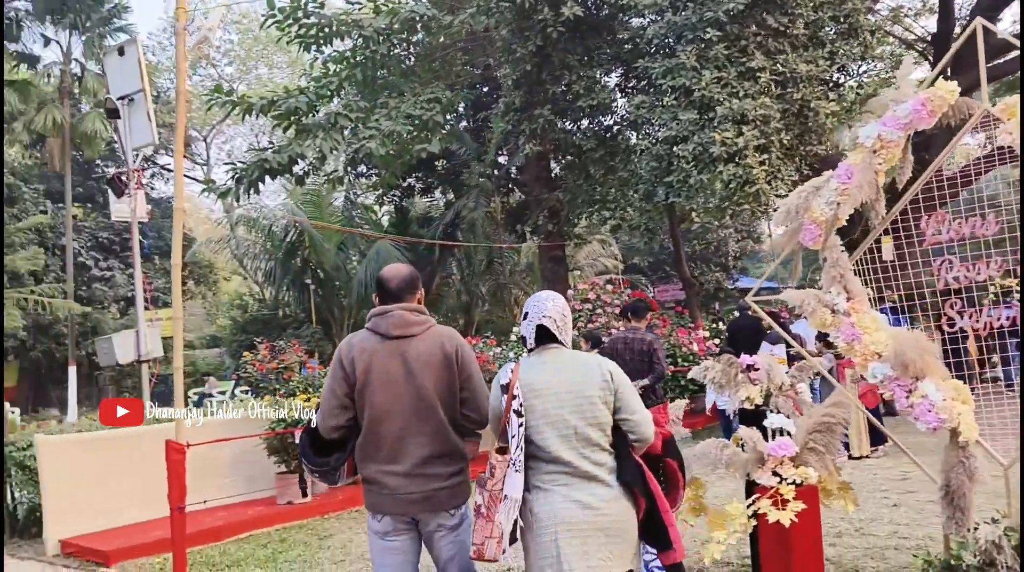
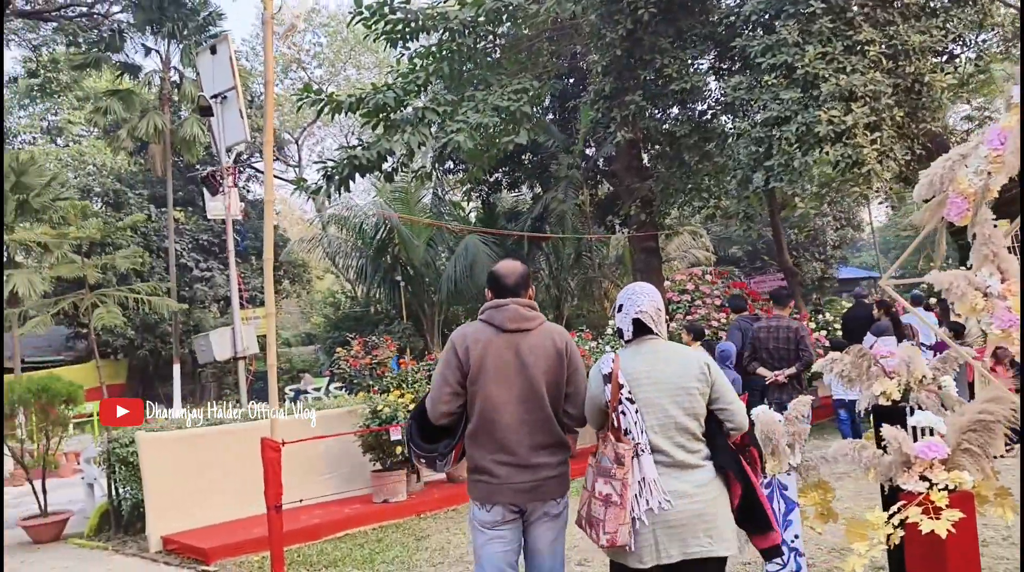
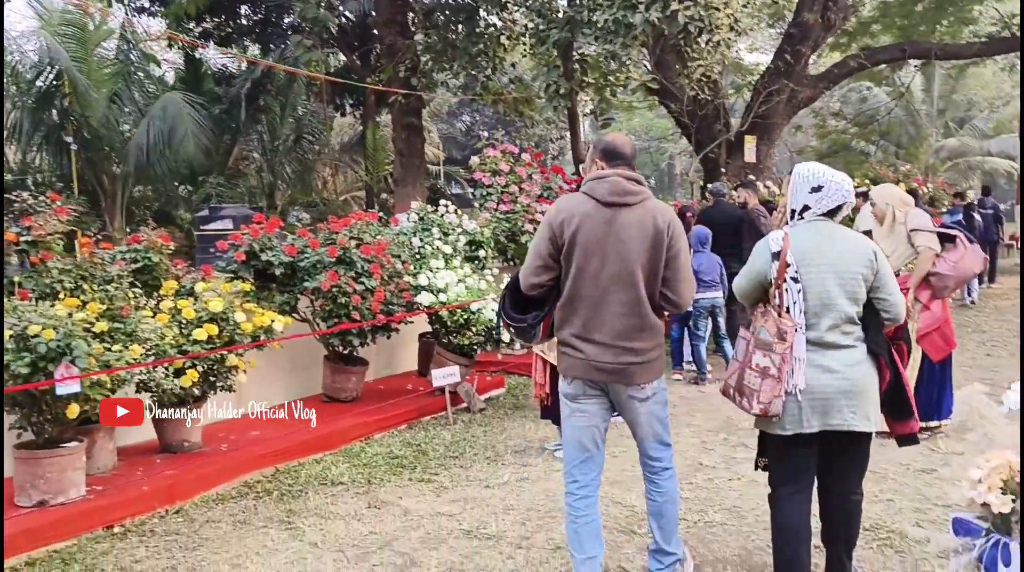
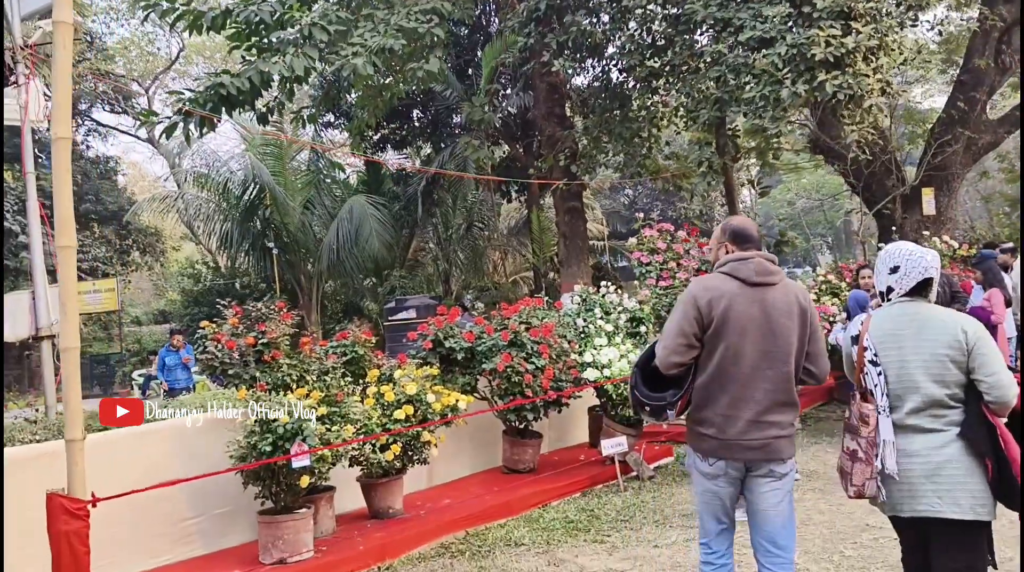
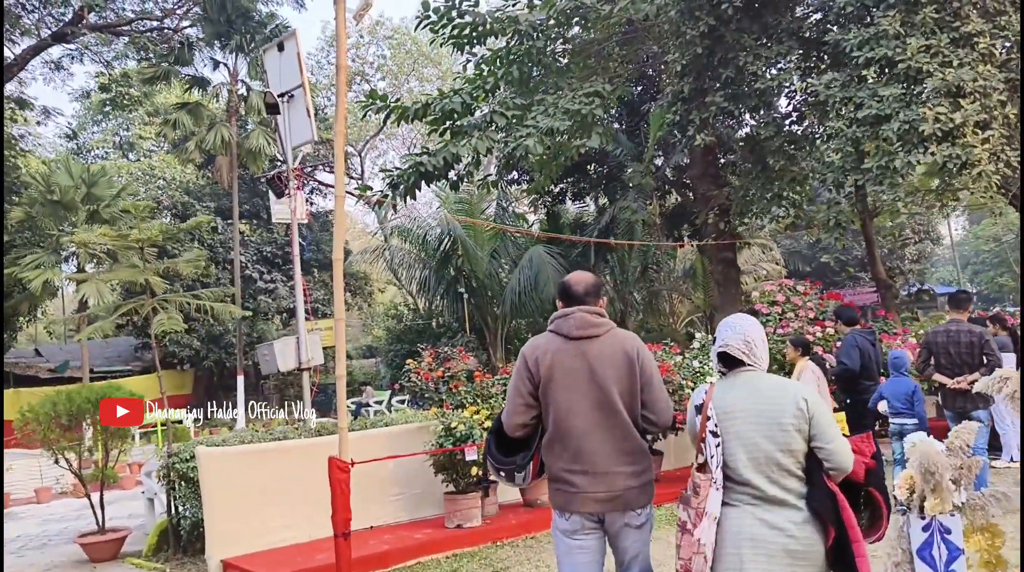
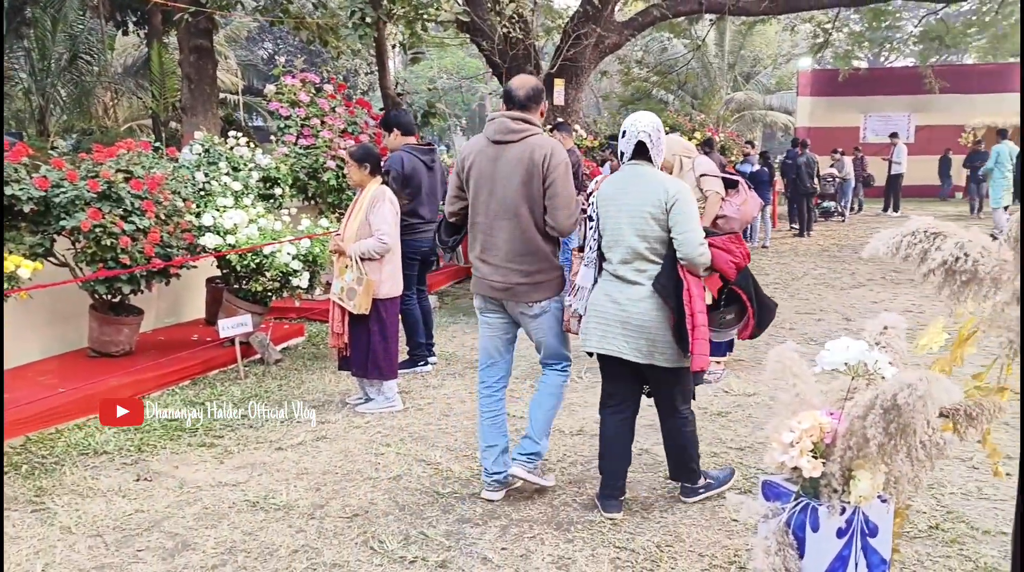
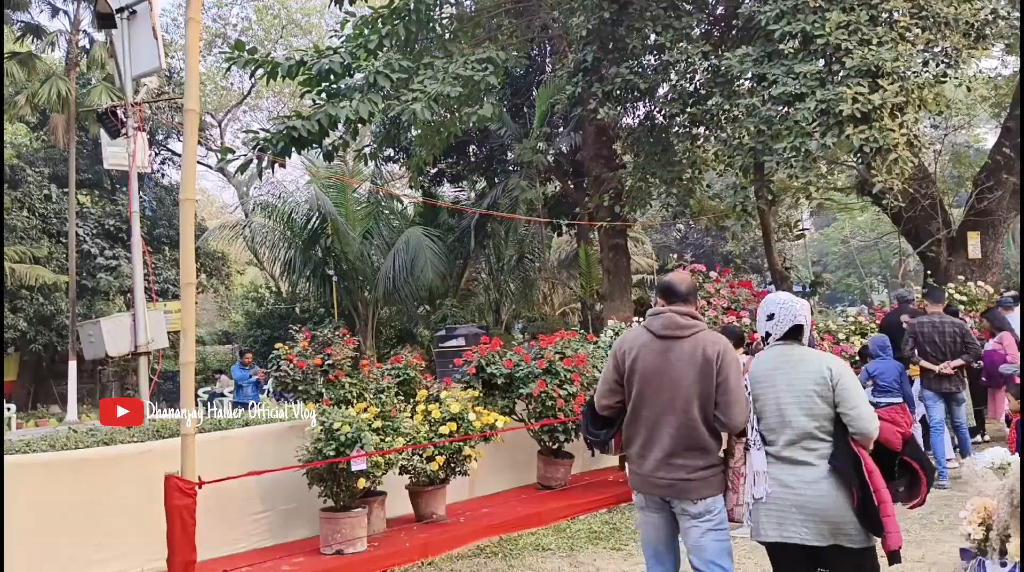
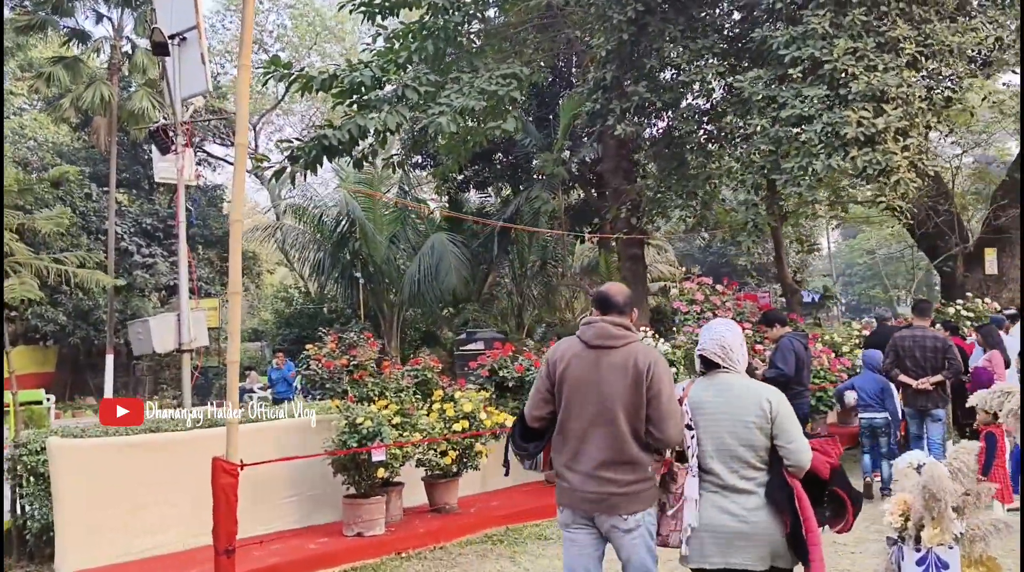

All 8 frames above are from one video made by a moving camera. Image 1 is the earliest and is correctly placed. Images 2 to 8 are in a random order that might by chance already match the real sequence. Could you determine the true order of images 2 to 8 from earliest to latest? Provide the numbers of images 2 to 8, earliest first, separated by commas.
2, 5, 8, 7, 4, 3, 6
